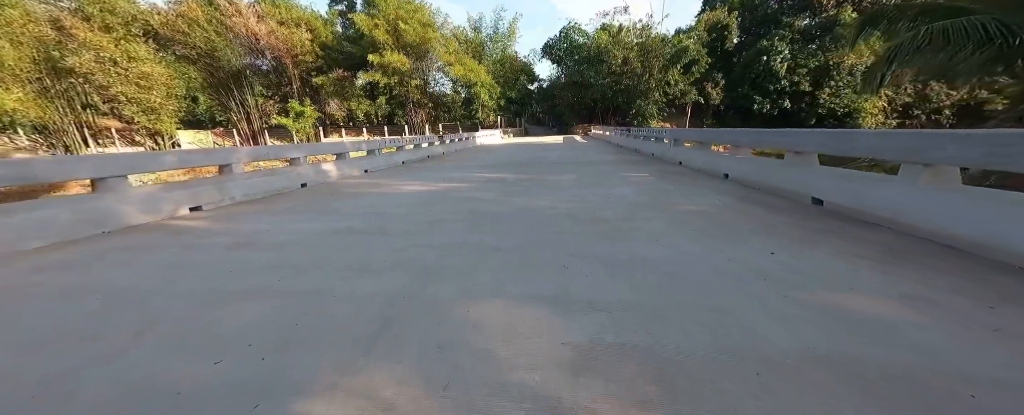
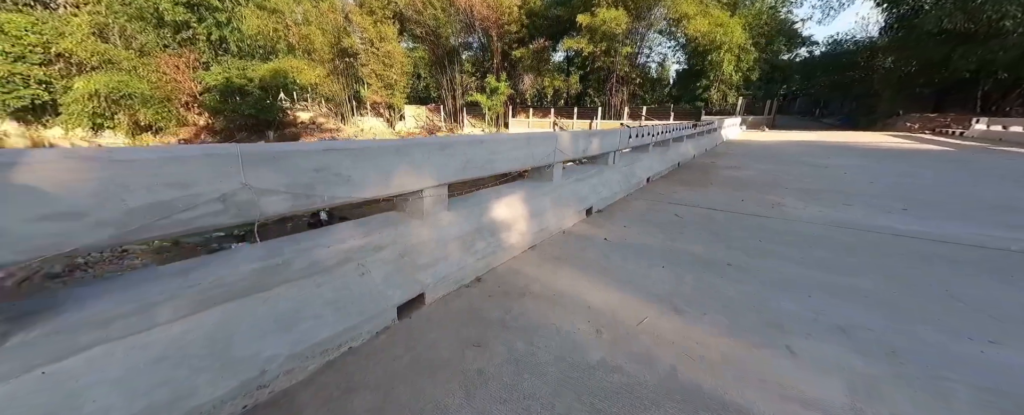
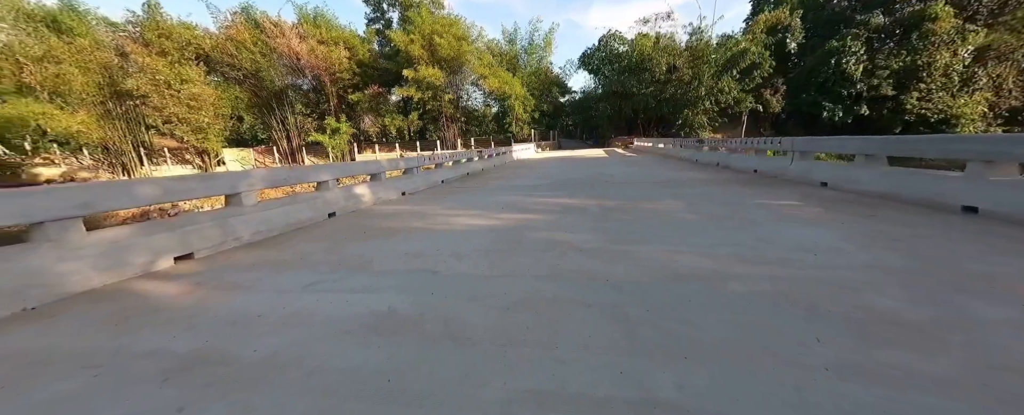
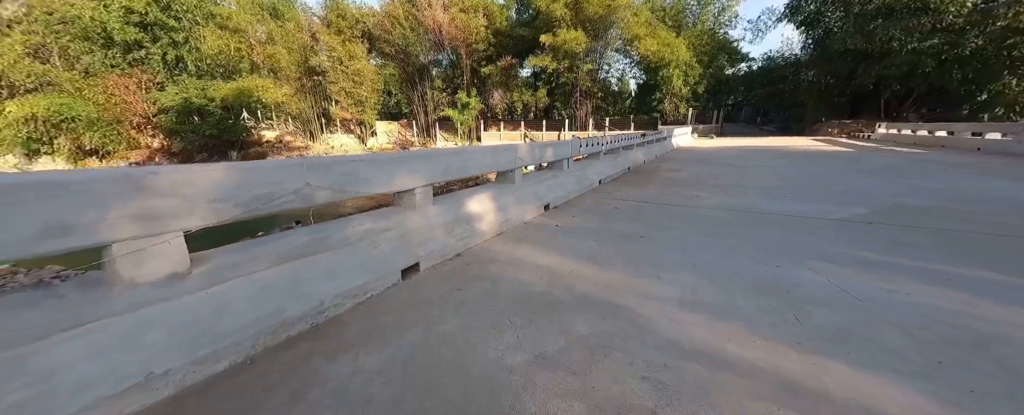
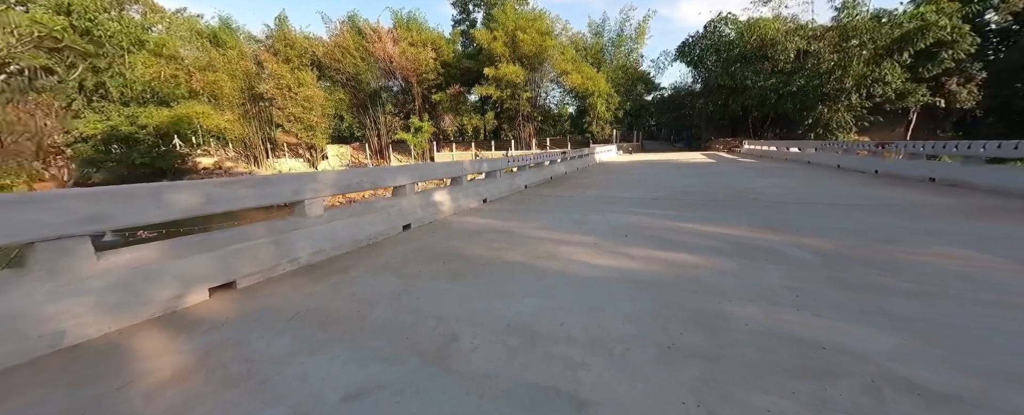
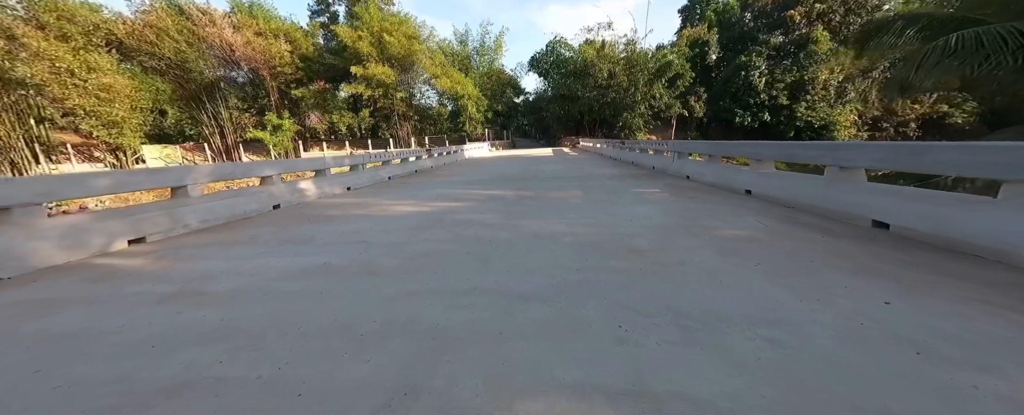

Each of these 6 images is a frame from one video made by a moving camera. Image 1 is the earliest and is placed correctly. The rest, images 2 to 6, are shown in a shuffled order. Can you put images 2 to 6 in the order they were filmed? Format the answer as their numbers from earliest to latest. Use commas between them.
6, 3, 5, 4, 2
